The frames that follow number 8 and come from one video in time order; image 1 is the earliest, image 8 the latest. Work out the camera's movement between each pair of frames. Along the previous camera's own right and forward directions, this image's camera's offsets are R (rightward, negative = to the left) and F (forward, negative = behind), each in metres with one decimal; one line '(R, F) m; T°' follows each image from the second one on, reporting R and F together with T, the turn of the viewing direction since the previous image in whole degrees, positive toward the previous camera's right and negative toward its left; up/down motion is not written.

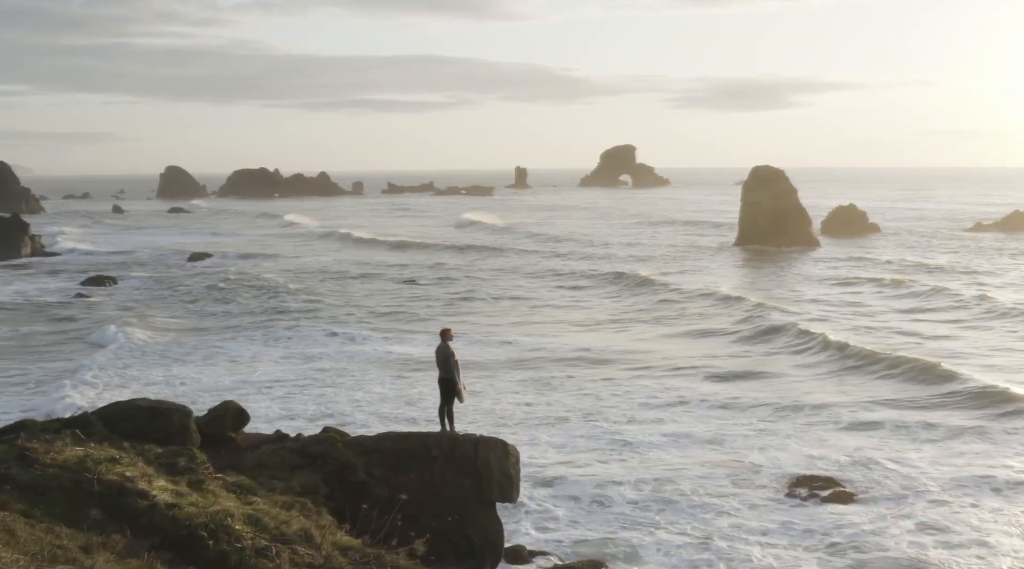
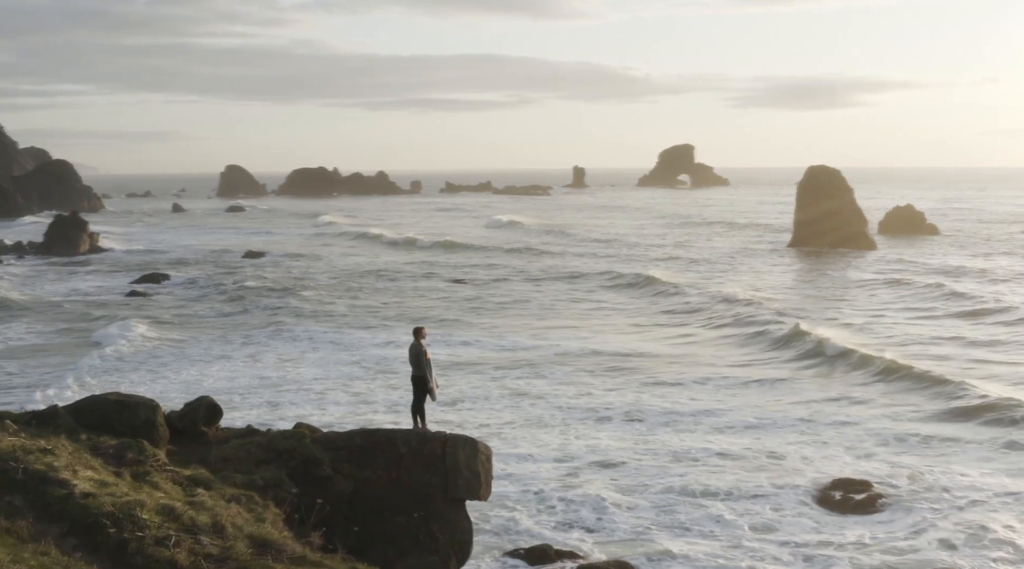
(+0.4, 0.0) m; -2°
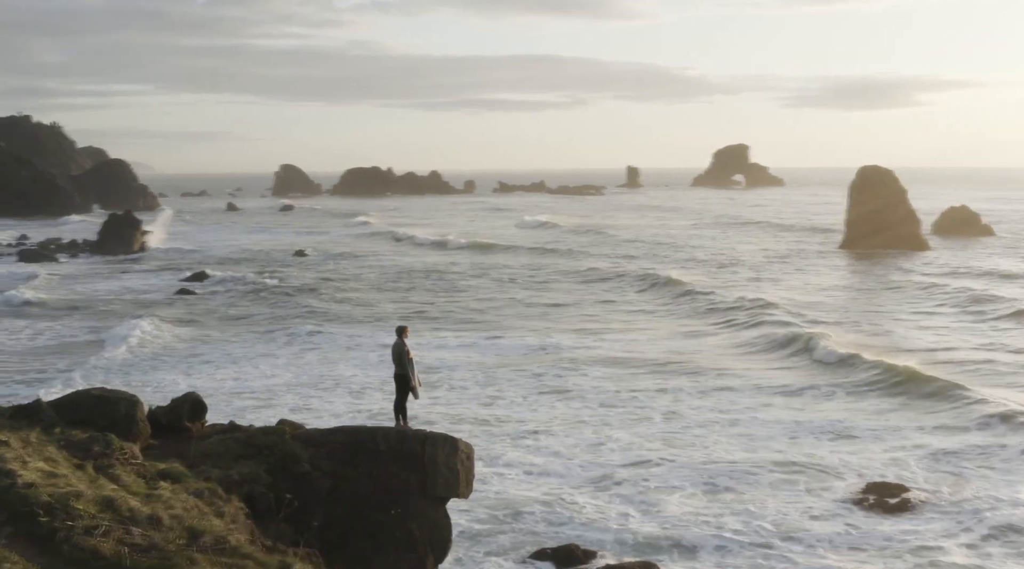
(+0.3, -0.1) m; -2°
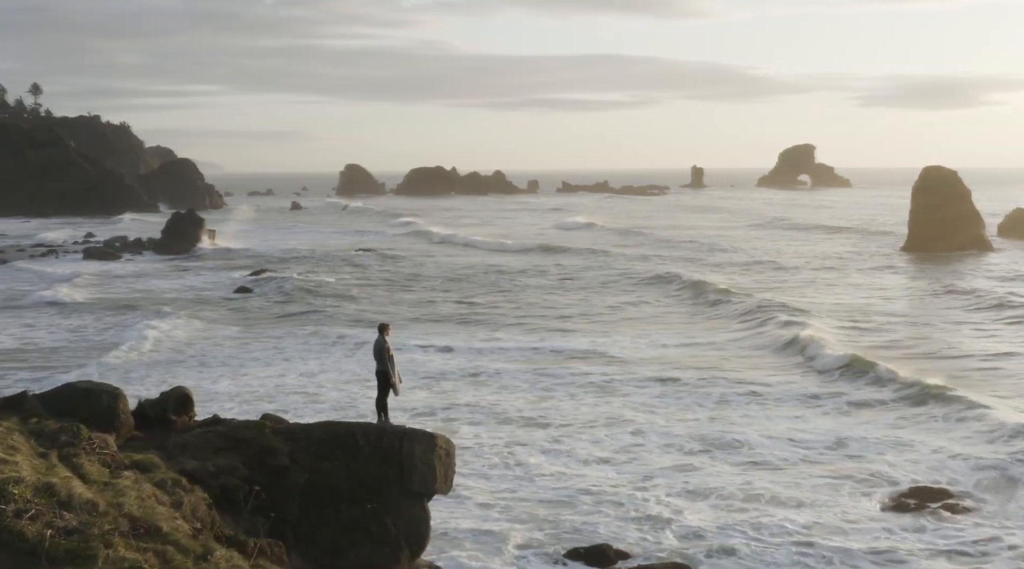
(+0.4, -0.1) m; -3°
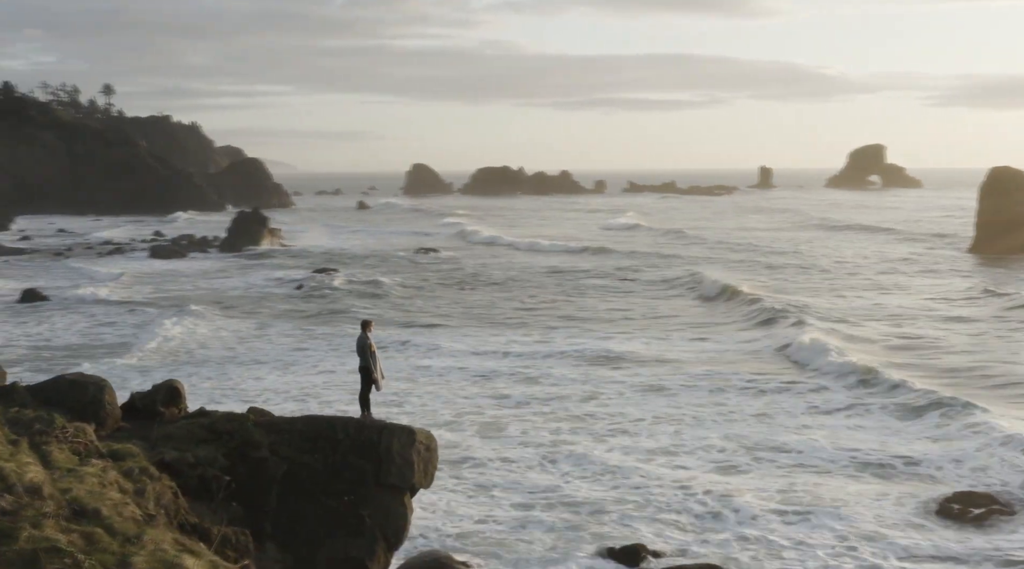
(+0.4, -0.1) m; -3°
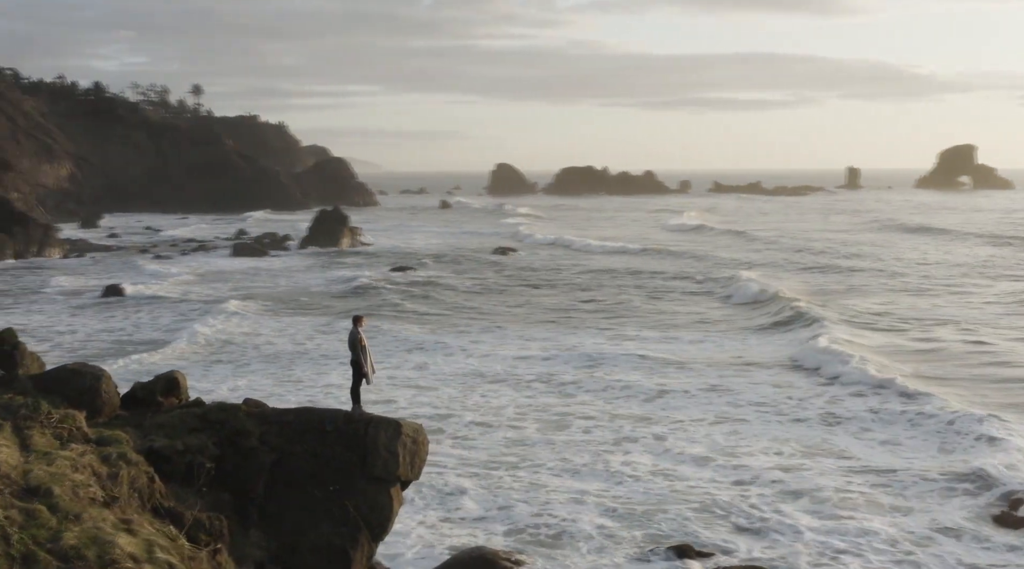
(+0.5, -0.2) m; -4°
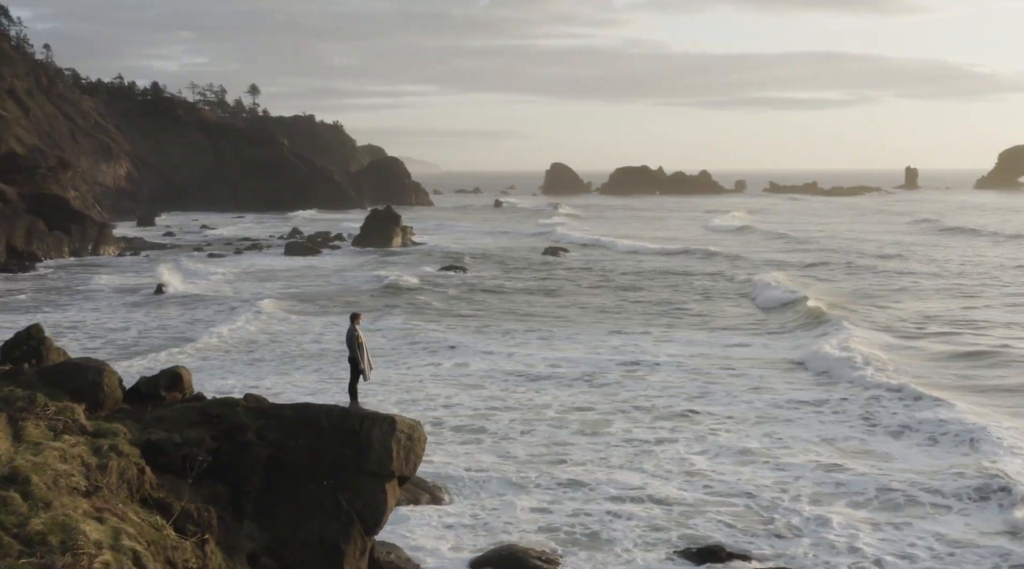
(+0.3, -0.1) m; -2°
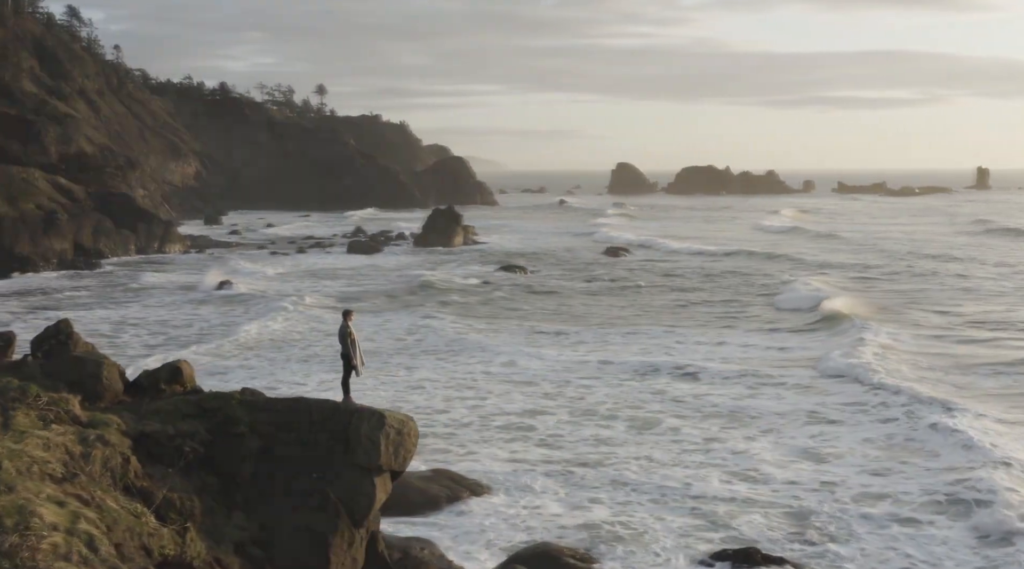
(+0.4, -0.1) m; -3°
